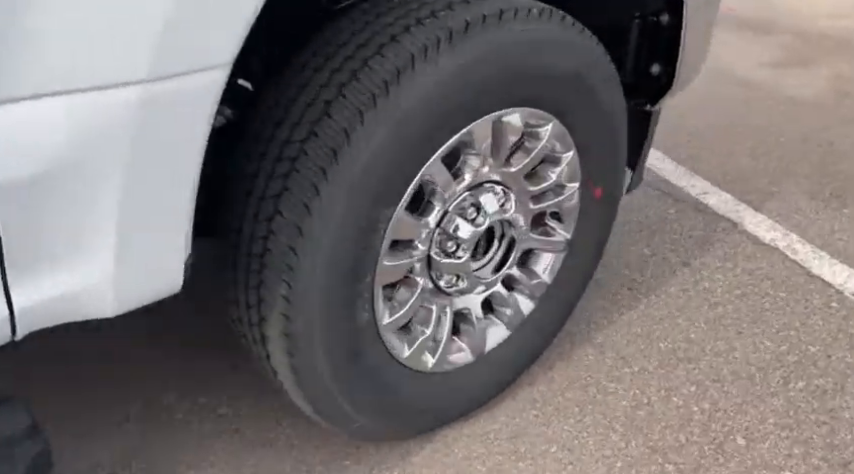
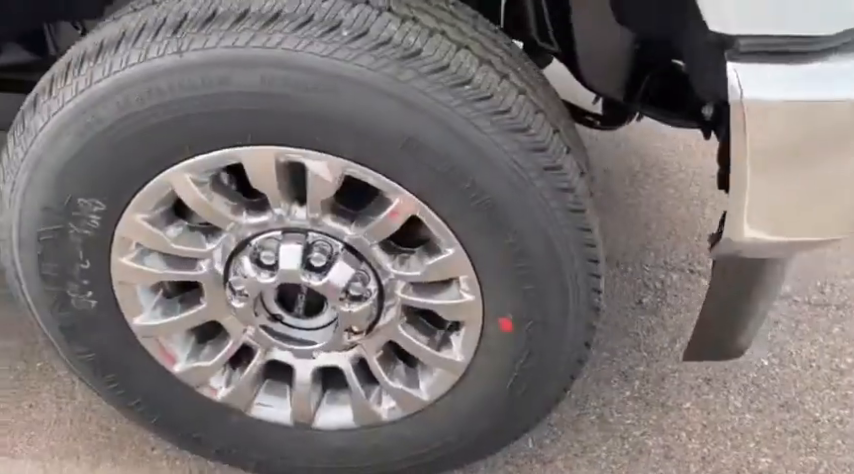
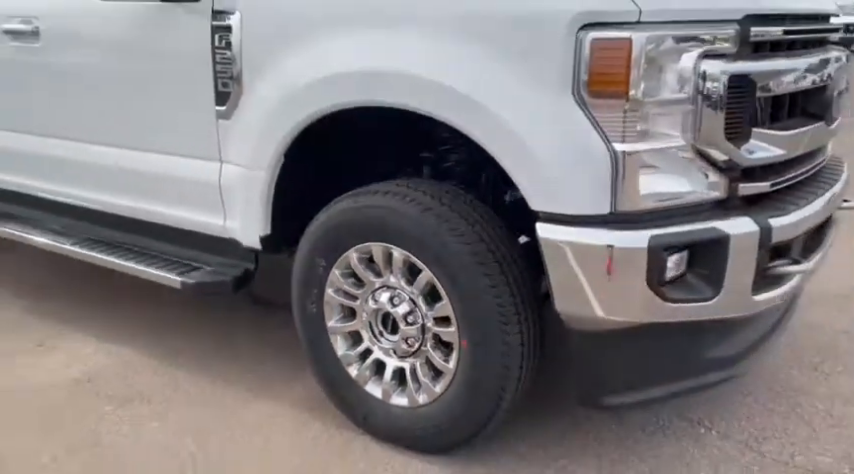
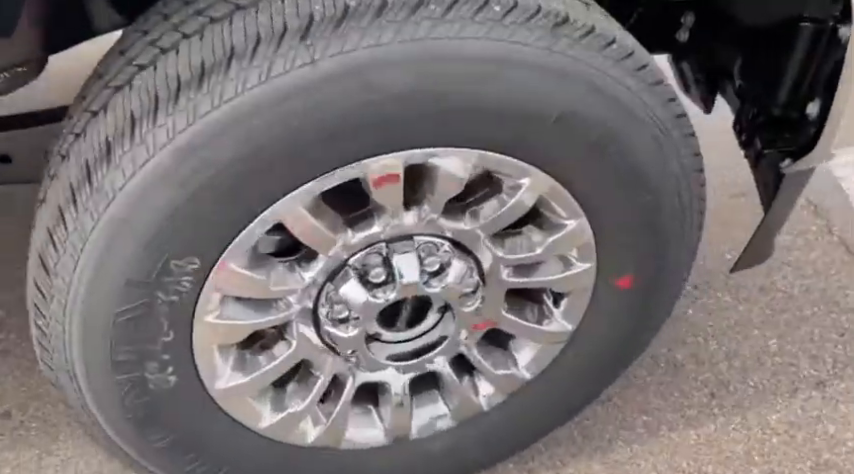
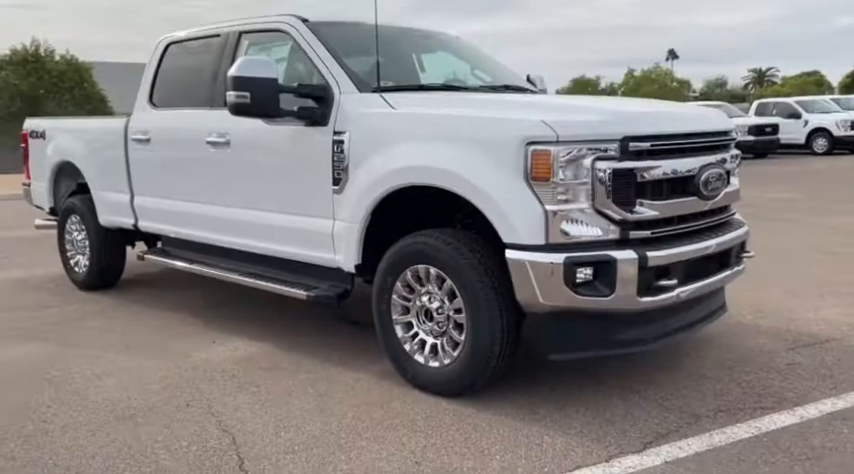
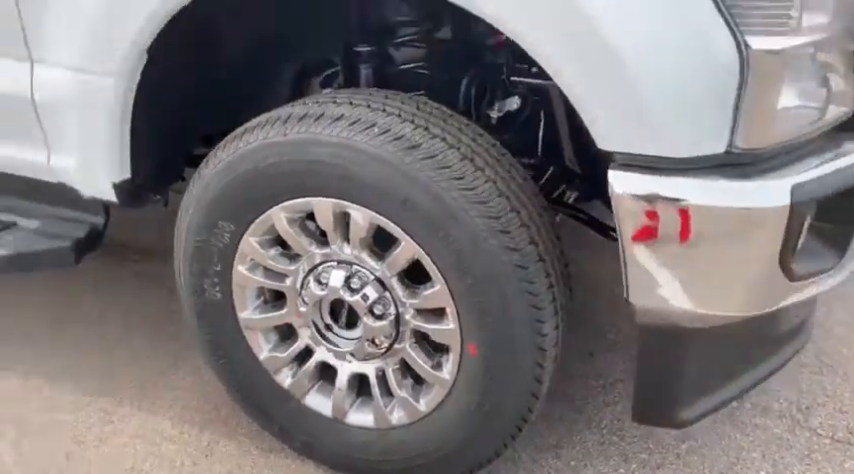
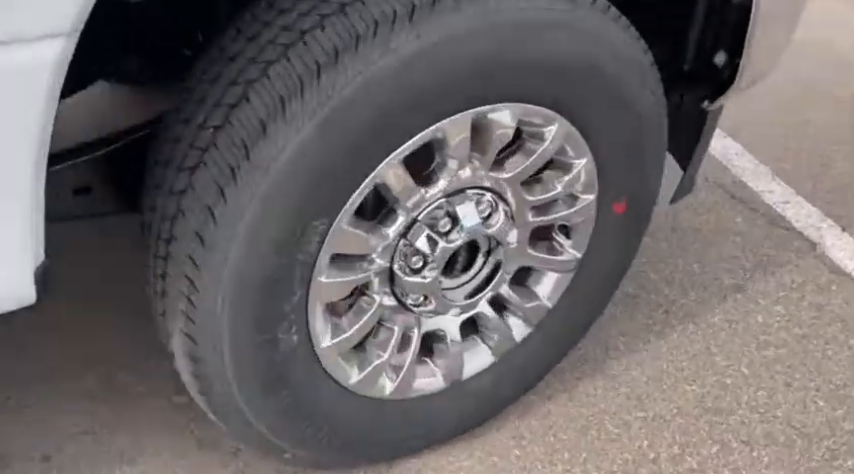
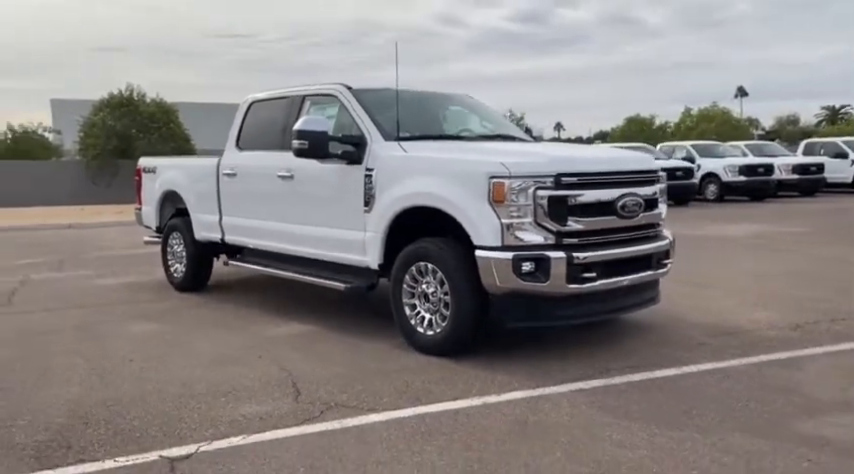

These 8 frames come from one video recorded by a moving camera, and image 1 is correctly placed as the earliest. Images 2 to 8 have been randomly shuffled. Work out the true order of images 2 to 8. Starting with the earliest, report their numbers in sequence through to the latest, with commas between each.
7, 4, 2, 6, 3, 5, 8
